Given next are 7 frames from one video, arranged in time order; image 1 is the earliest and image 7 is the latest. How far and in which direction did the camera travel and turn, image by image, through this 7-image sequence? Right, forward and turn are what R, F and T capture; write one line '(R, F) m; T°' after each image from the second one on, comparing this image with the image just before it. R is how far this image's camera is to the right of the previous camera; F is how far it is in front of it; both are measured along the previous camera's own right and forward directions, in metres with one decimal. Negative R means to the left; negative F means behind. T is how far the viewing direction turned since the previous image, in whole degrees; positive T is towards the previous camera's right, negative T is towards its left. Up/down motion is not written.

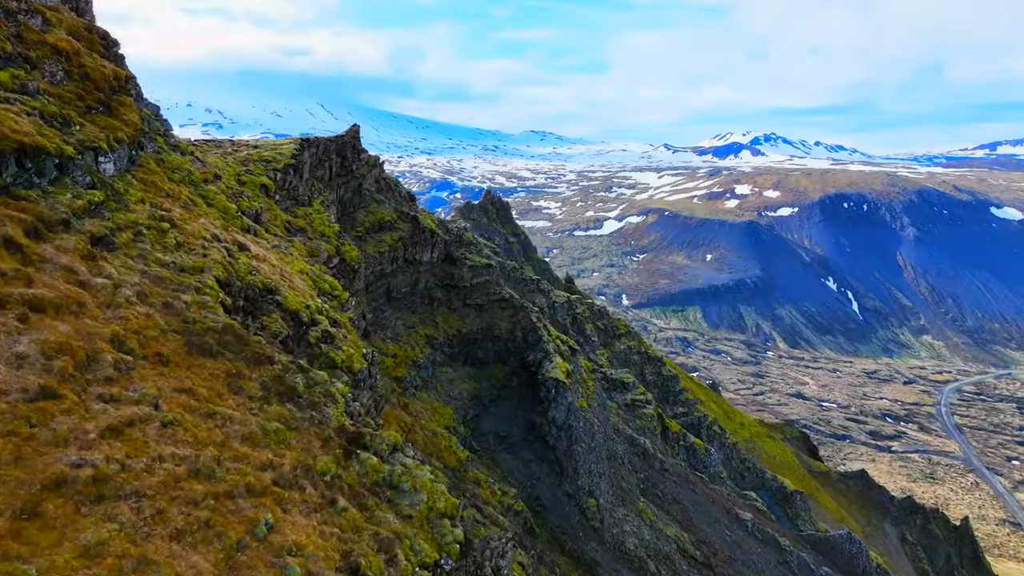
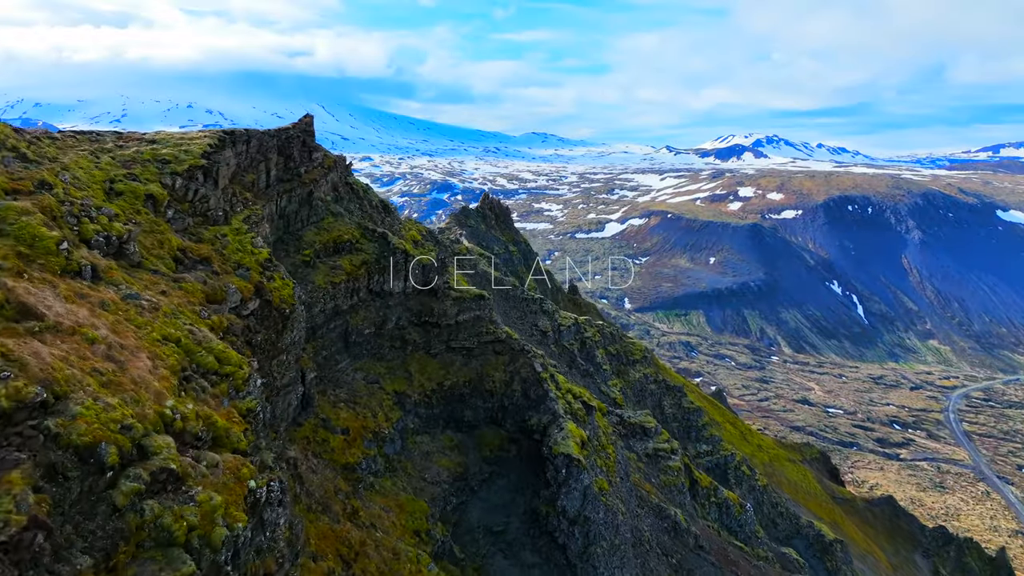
(+0.2, +7.8) m; 0°
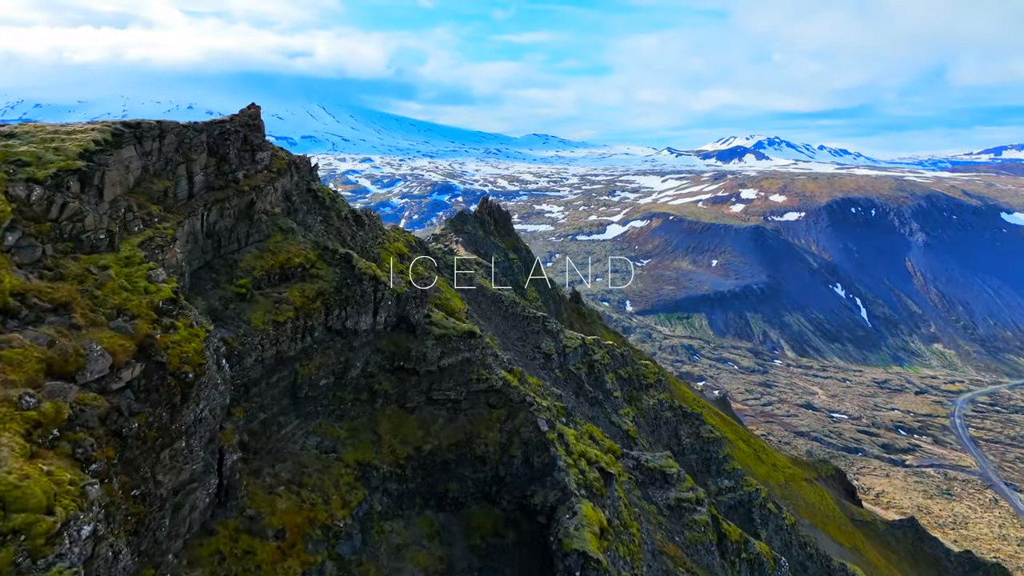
(+0.1, +5.6) m; 0°
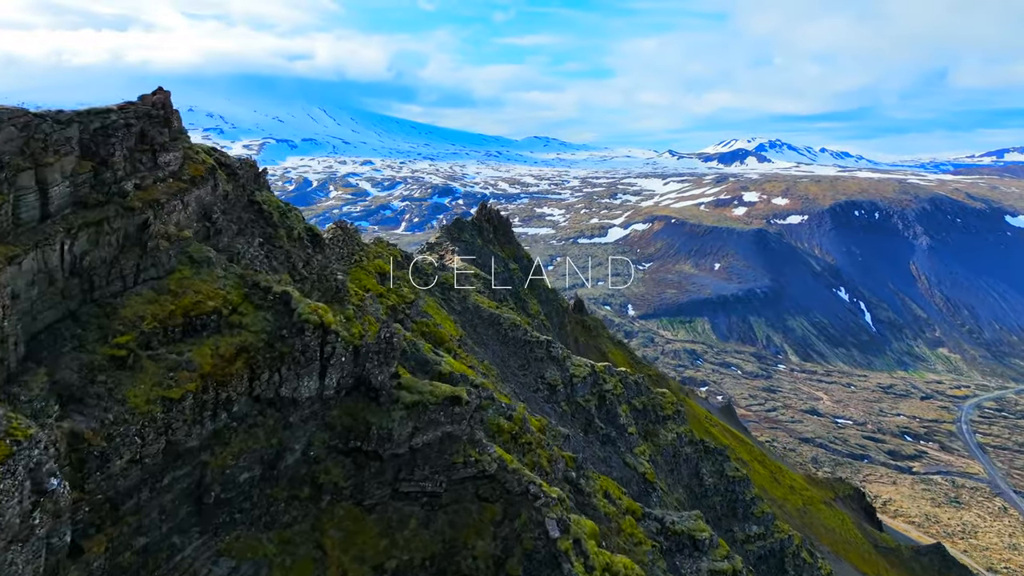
(+0.1, +5.6) m; 0°
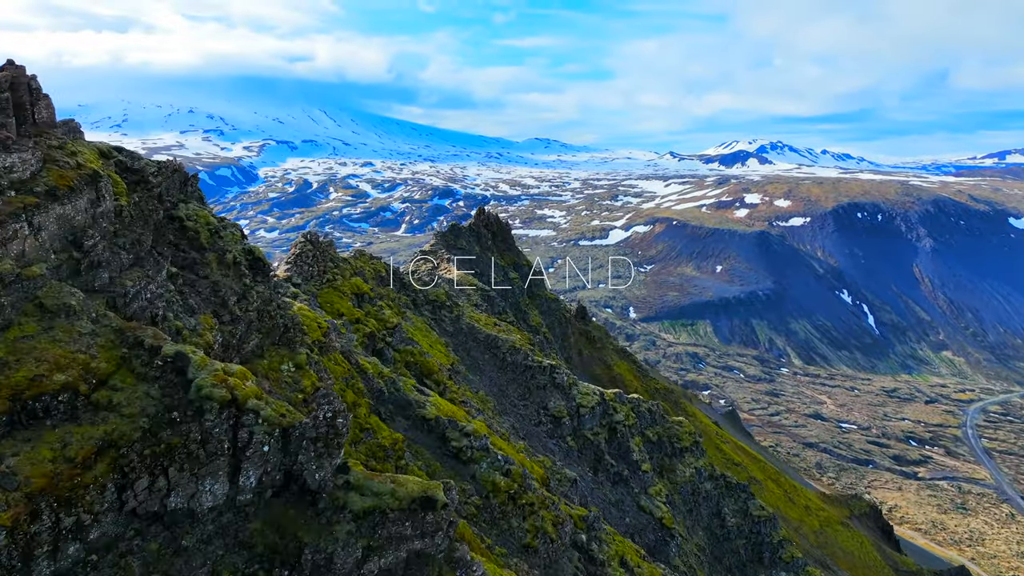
(+0.1, +4.6) m; 0°
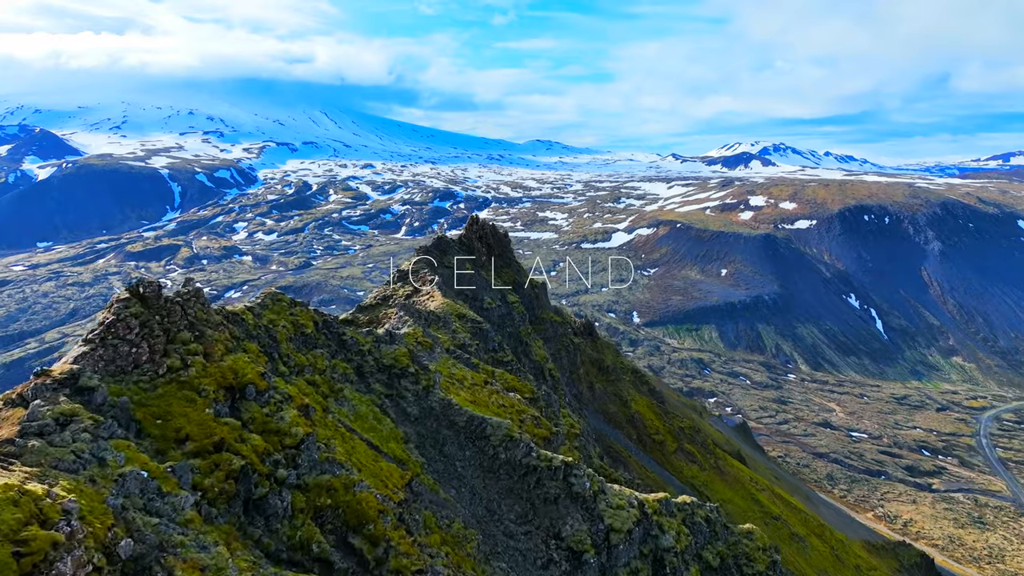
(+0.3, +12.3) m; 0°
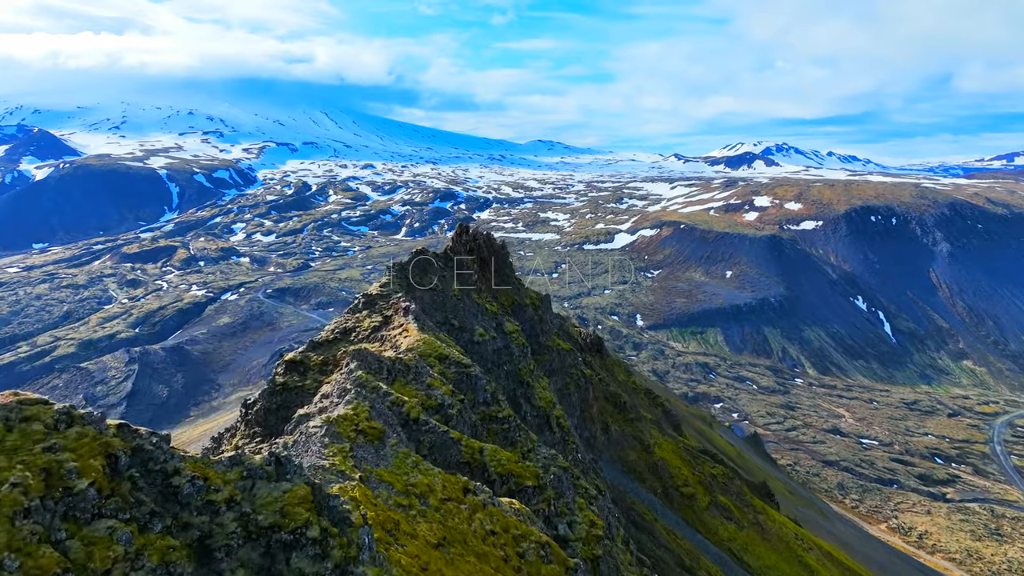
(+0.3, +11.7) m; 0°
